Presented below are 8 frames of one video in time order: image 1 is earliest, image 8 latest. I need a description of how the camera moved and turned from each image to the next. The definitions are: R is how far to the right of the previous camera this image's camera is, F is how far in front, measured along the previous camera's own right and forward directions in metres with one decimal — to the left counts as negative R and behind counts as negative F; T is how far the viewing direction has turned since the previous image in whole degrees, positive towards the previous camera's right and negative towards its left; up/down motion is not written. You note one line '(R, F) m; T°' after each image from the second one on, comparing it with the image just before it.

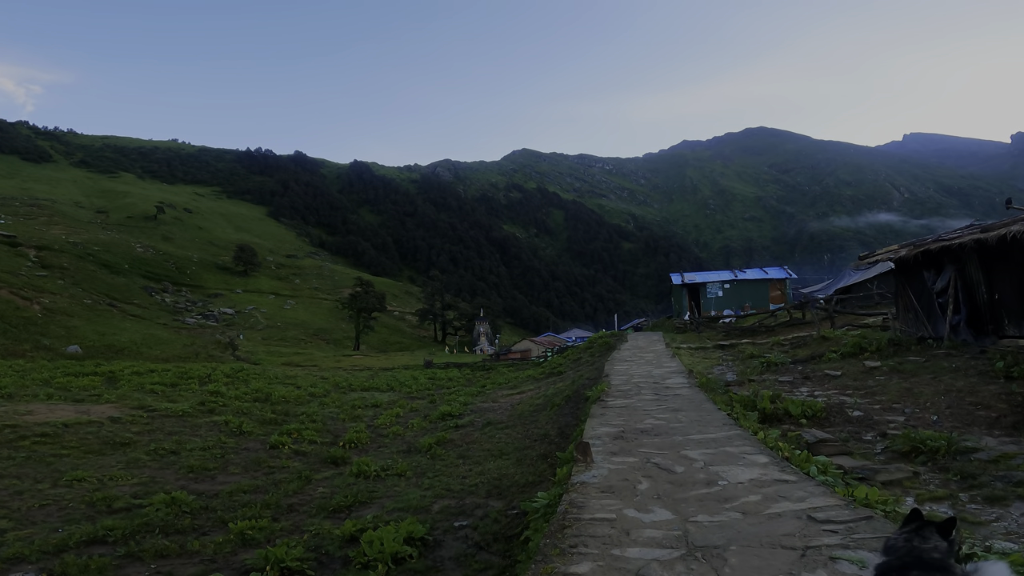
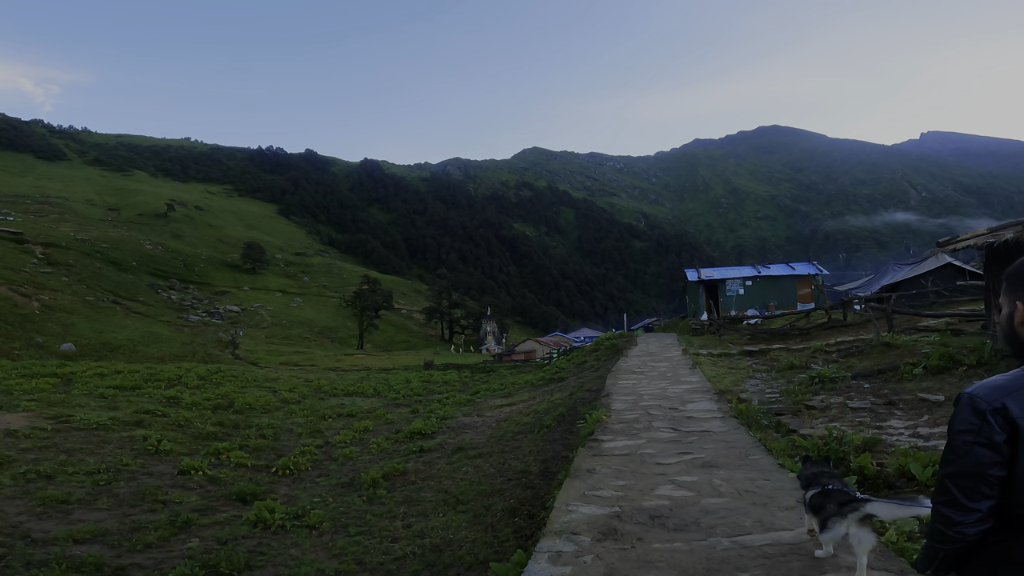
(+0.4, +1.9) m; -1°
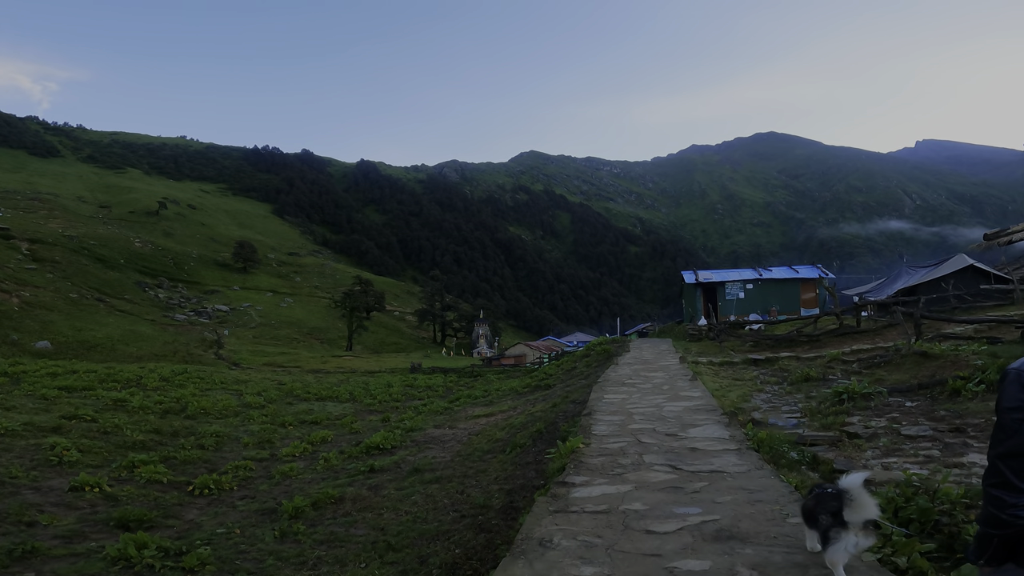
(+0.3, +1.1) m; 0°
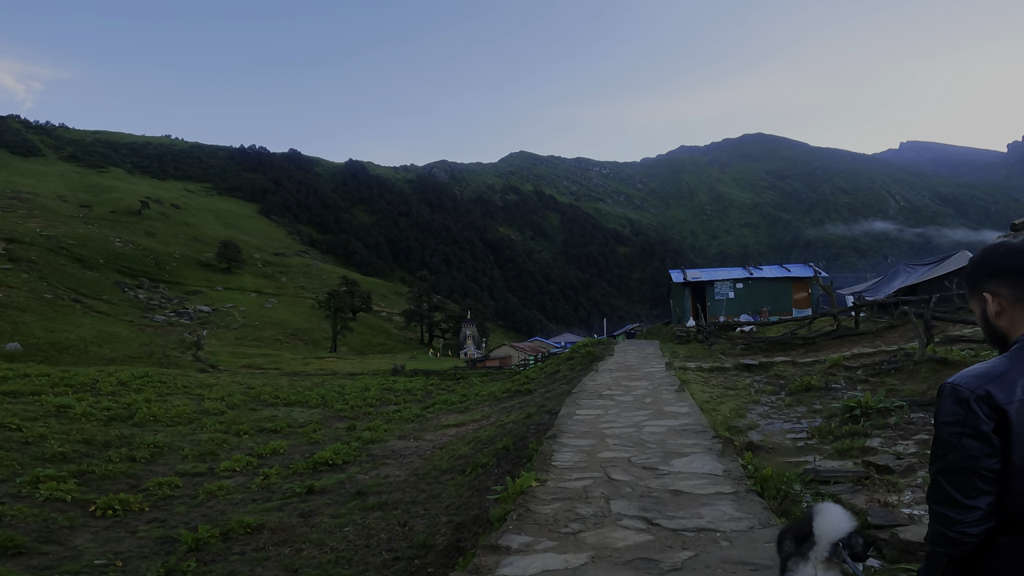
(+0.3, +0.8) m; +1°
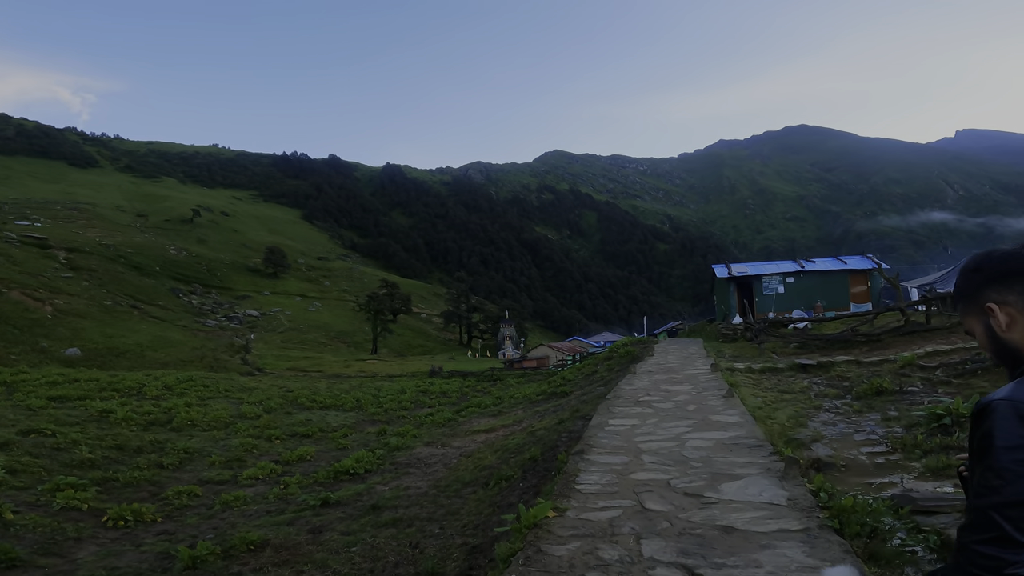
(+0.1, +0.5) m; -4°
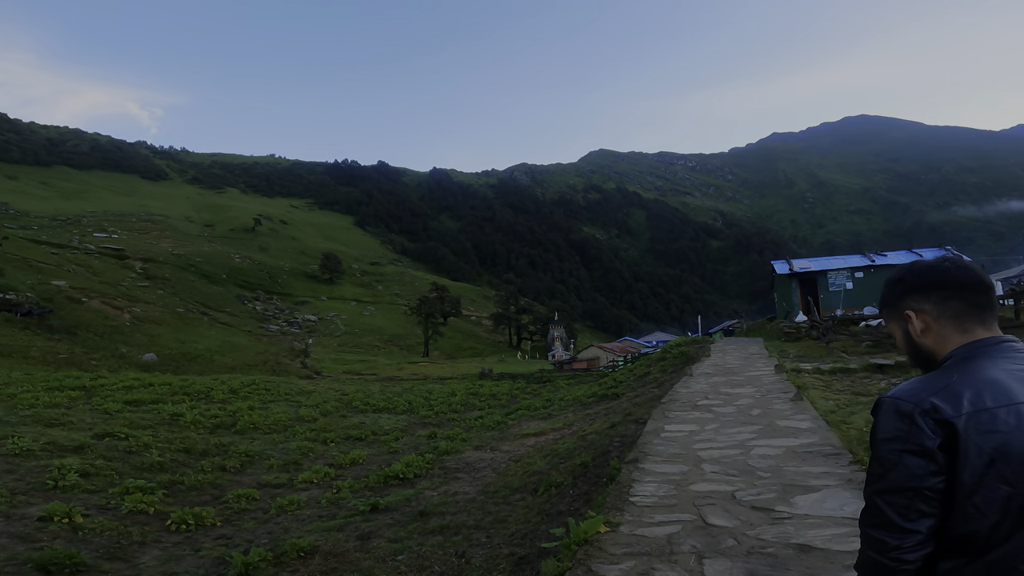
(0.0, +0.2) m; -5°
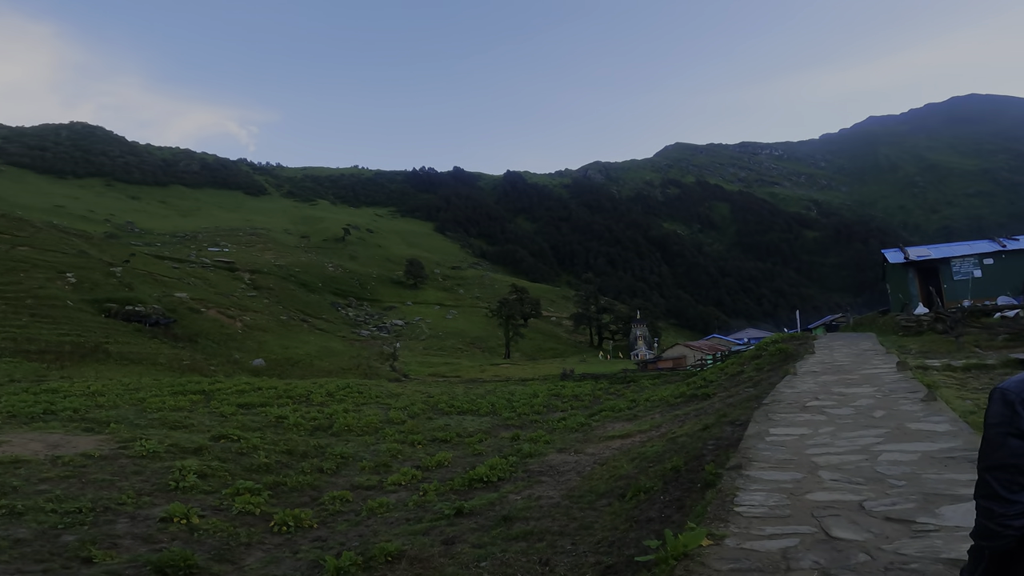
(0.0, +0.2) m; -8°
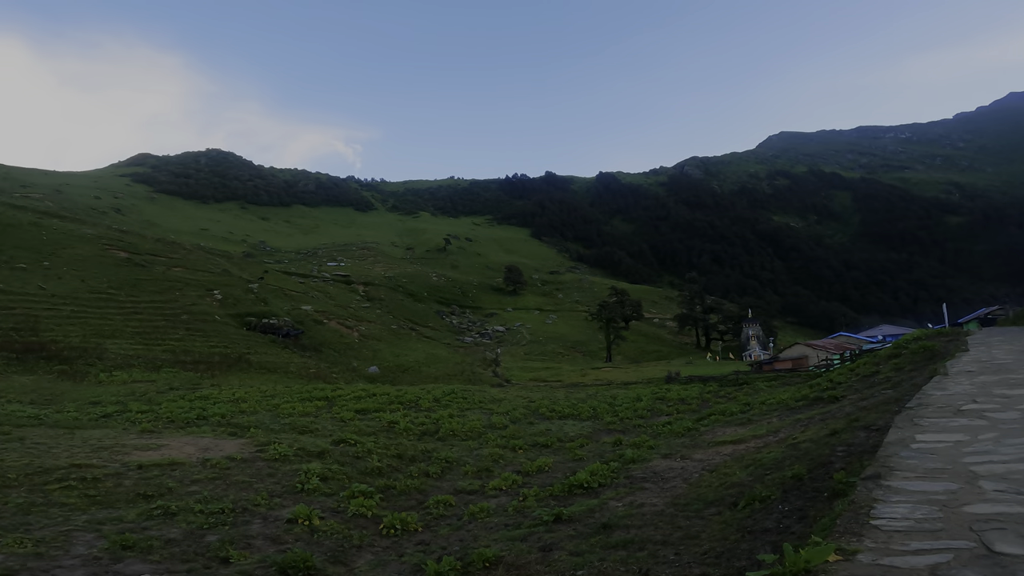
(+0.1, +0.1) m; -10°
